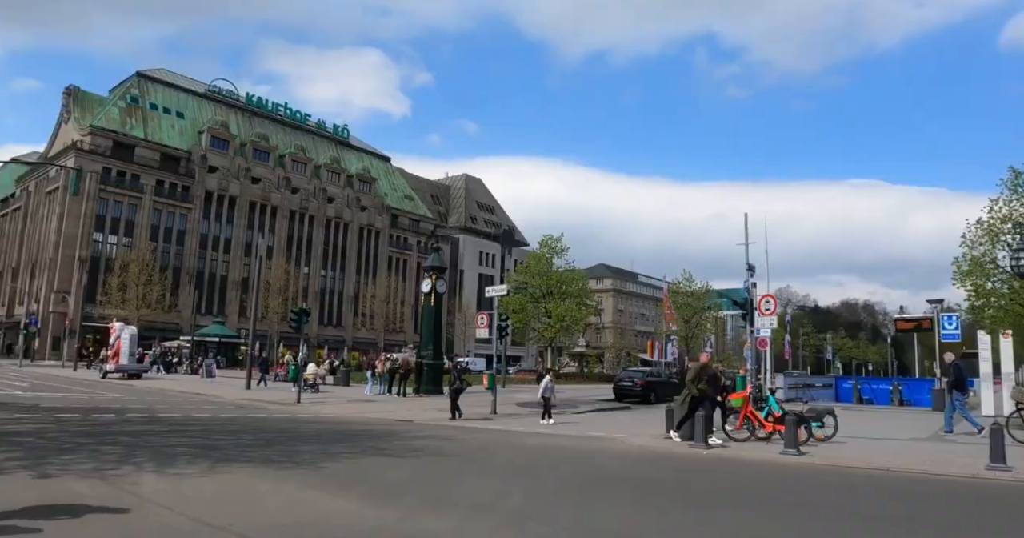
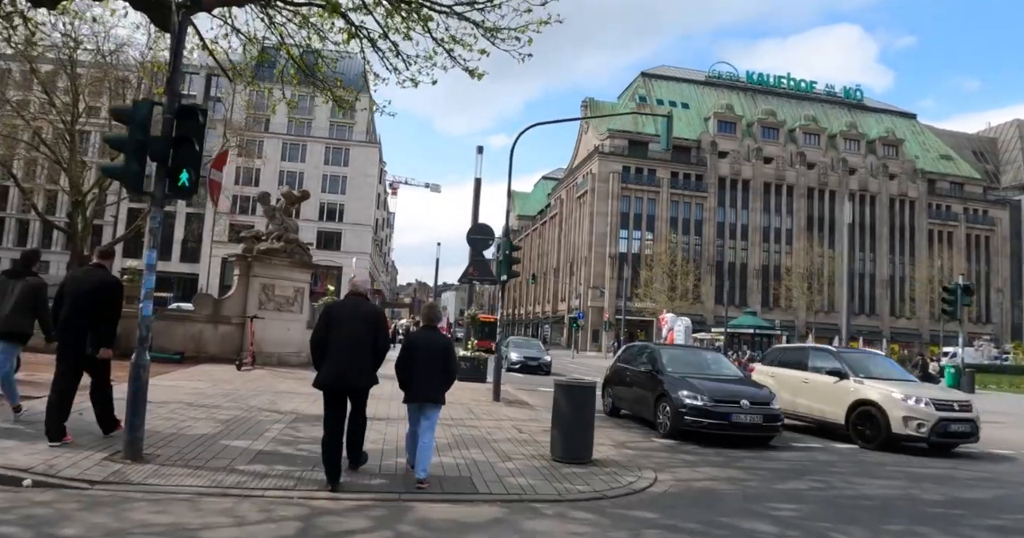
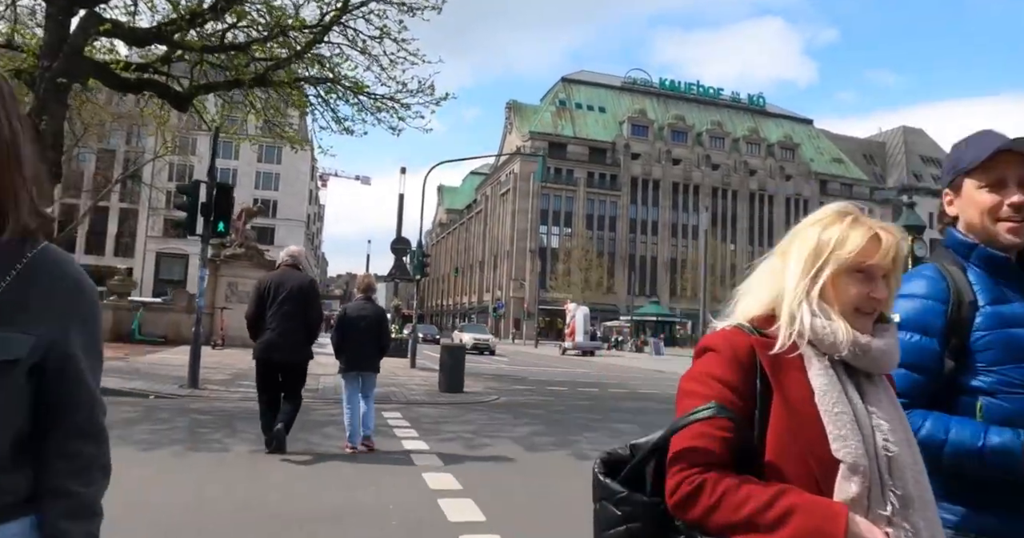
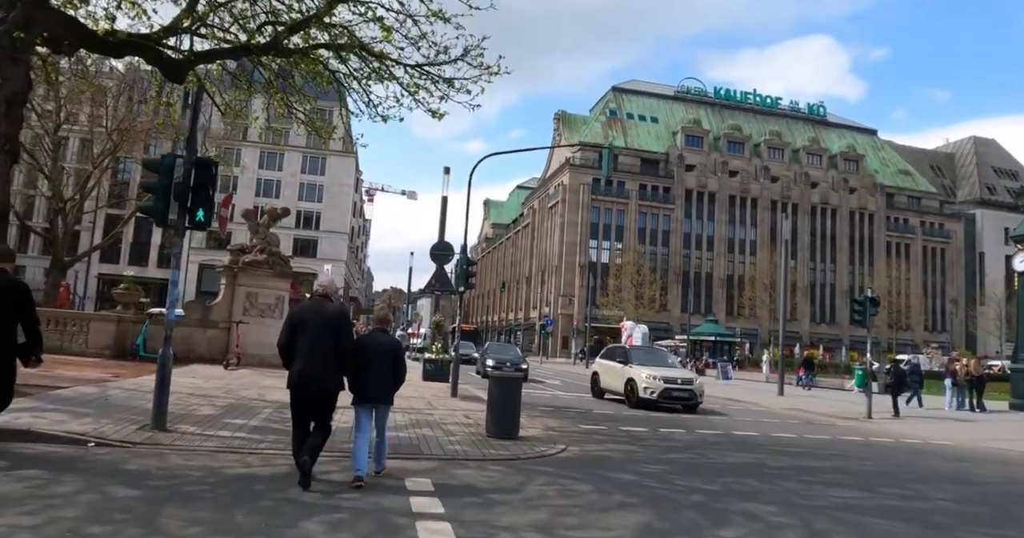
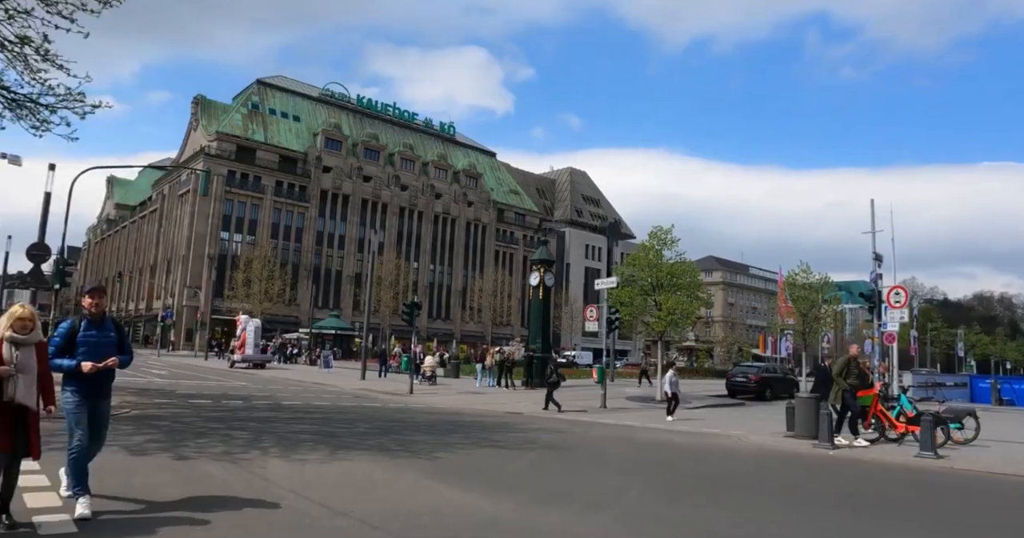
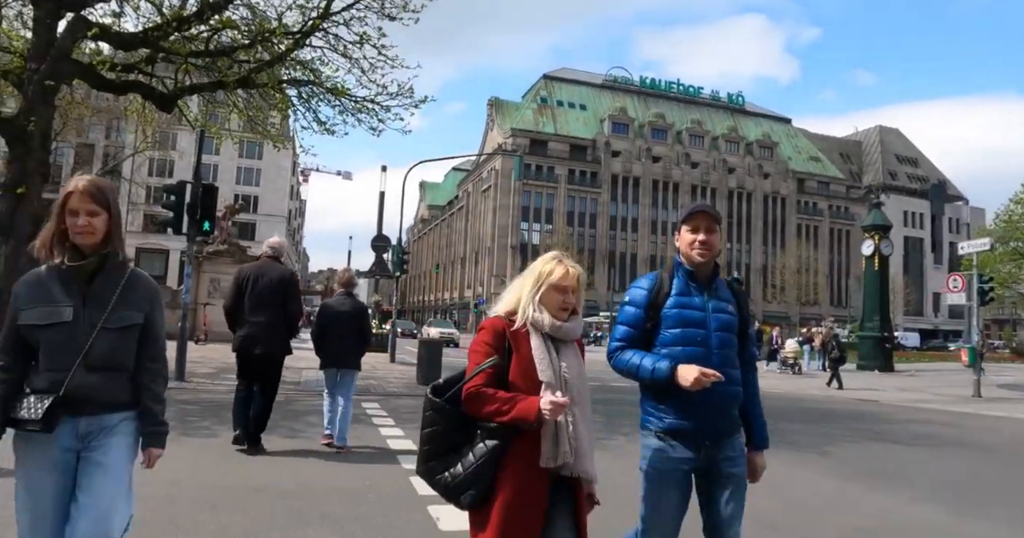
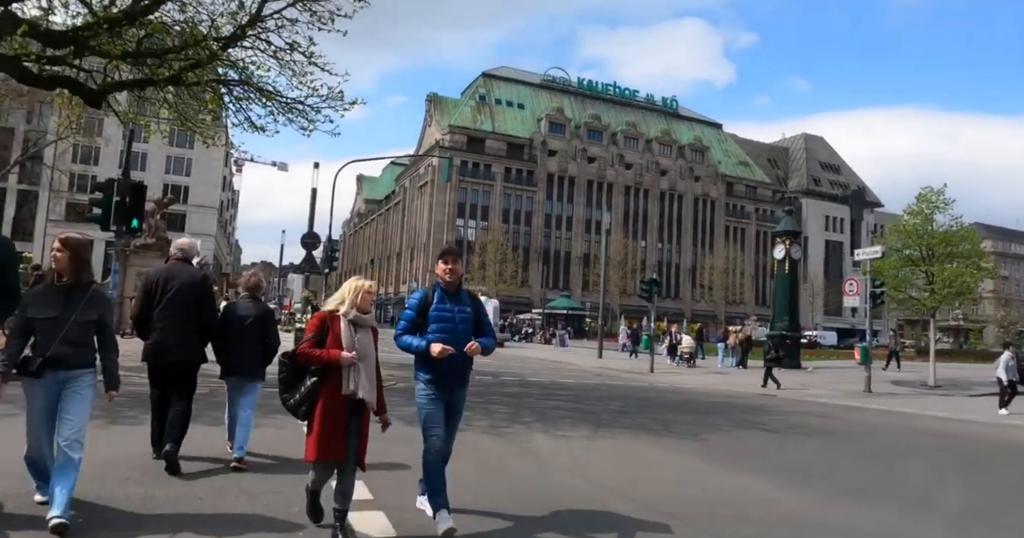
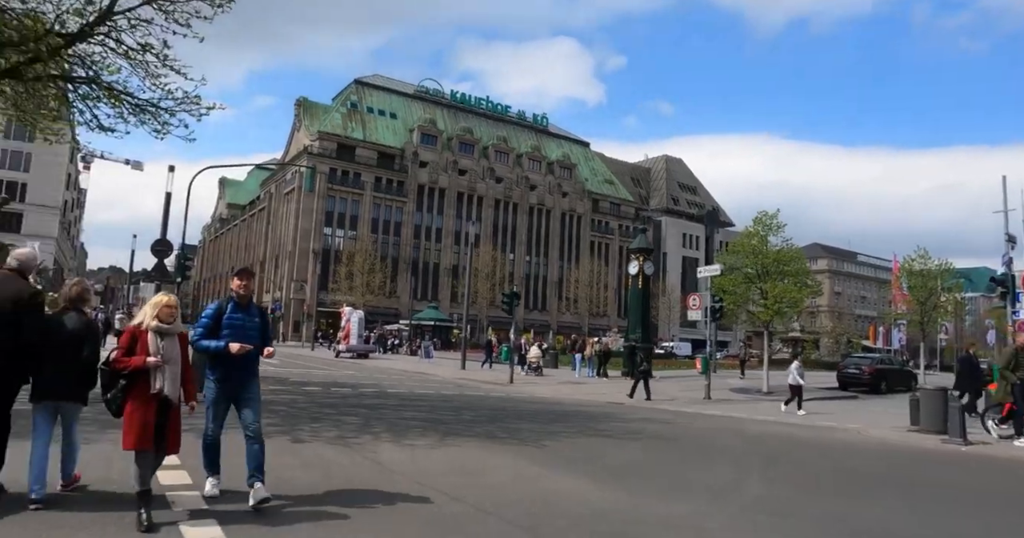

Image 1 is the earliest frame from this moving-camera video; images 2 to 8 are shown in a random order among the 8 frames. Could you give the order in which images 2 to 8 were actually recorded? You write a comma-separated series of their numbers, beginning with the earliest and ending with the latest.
5, 8, 7, 6, 3, 4, 2
